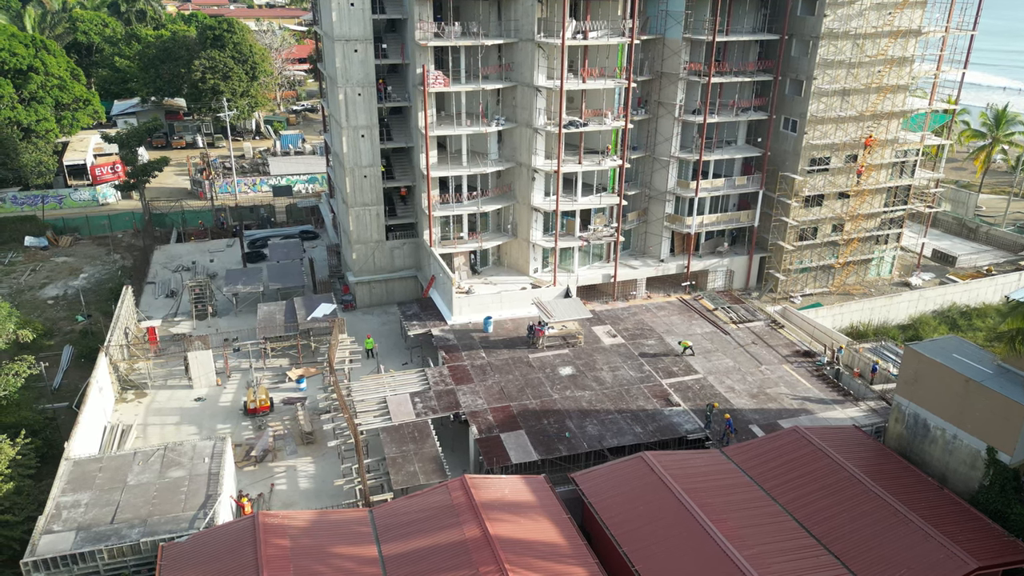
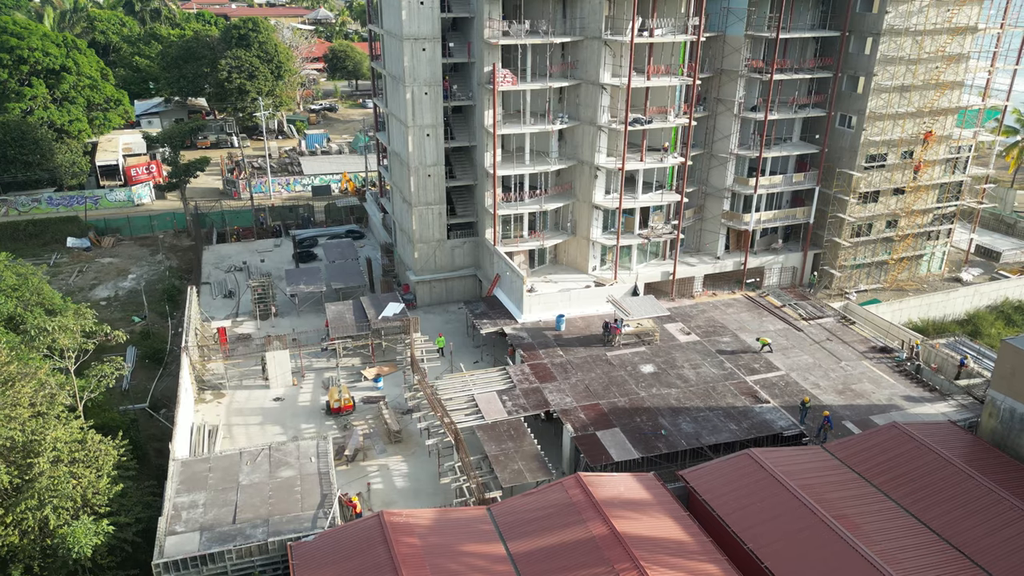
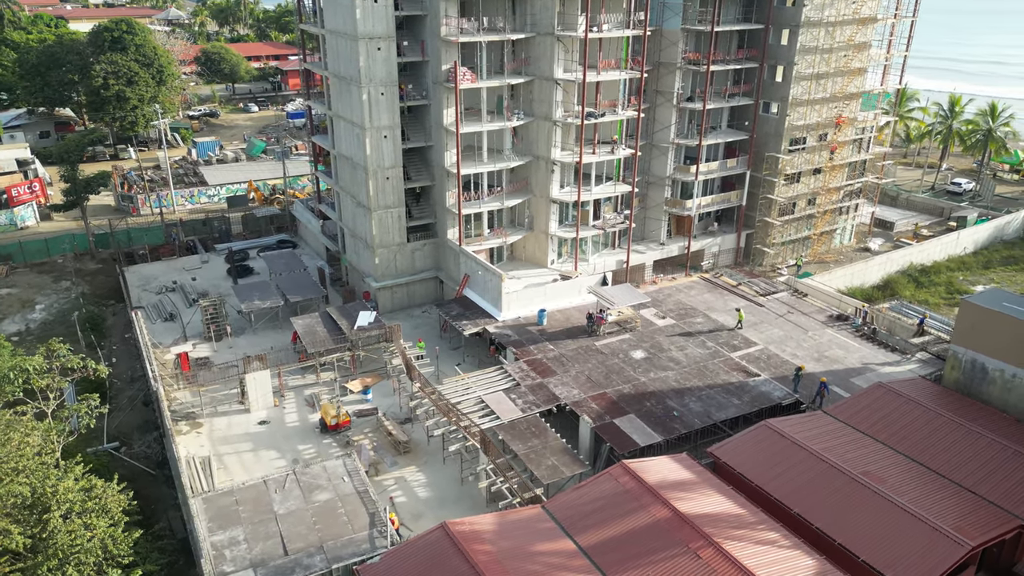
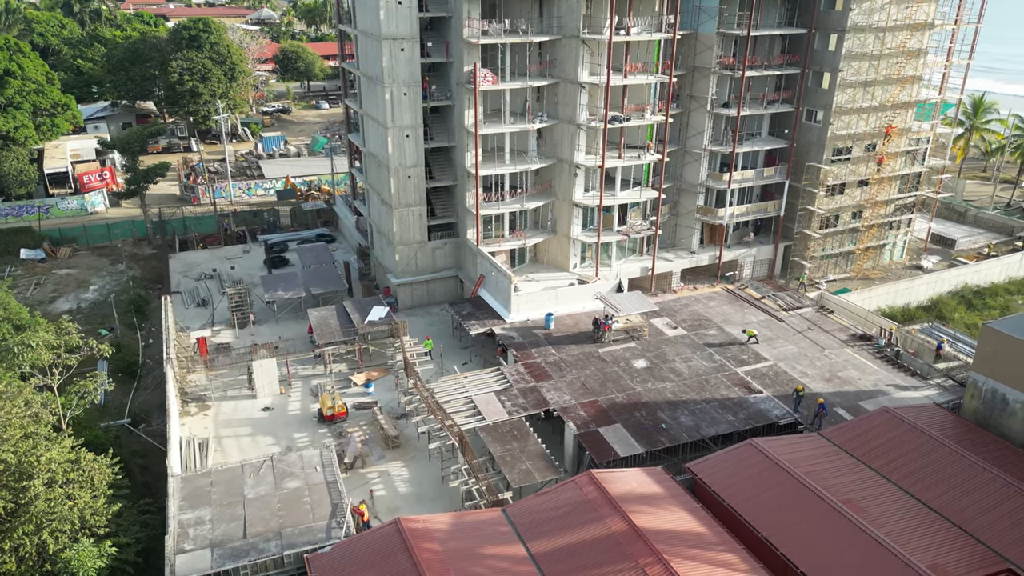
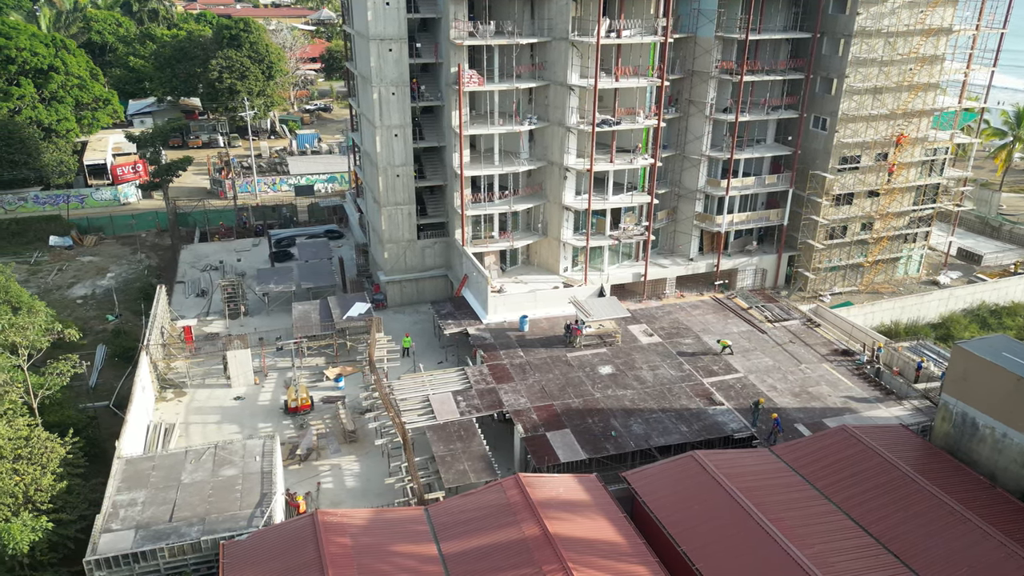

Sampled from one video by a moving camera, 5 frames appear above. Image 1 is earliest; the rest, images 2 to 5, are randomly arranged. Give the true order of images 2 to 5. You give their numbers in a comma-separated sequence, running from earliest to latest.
5, 2, 4, 3
